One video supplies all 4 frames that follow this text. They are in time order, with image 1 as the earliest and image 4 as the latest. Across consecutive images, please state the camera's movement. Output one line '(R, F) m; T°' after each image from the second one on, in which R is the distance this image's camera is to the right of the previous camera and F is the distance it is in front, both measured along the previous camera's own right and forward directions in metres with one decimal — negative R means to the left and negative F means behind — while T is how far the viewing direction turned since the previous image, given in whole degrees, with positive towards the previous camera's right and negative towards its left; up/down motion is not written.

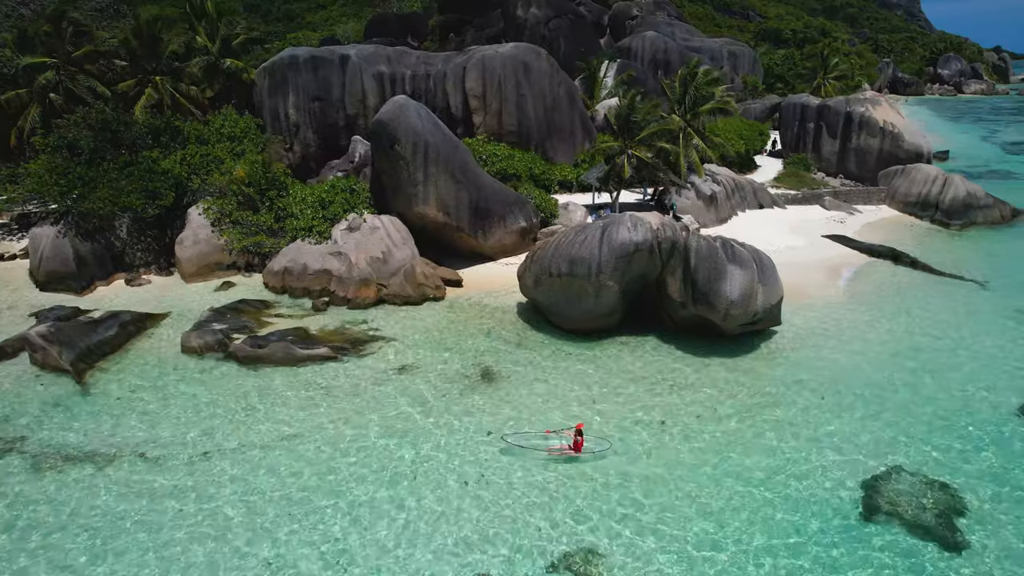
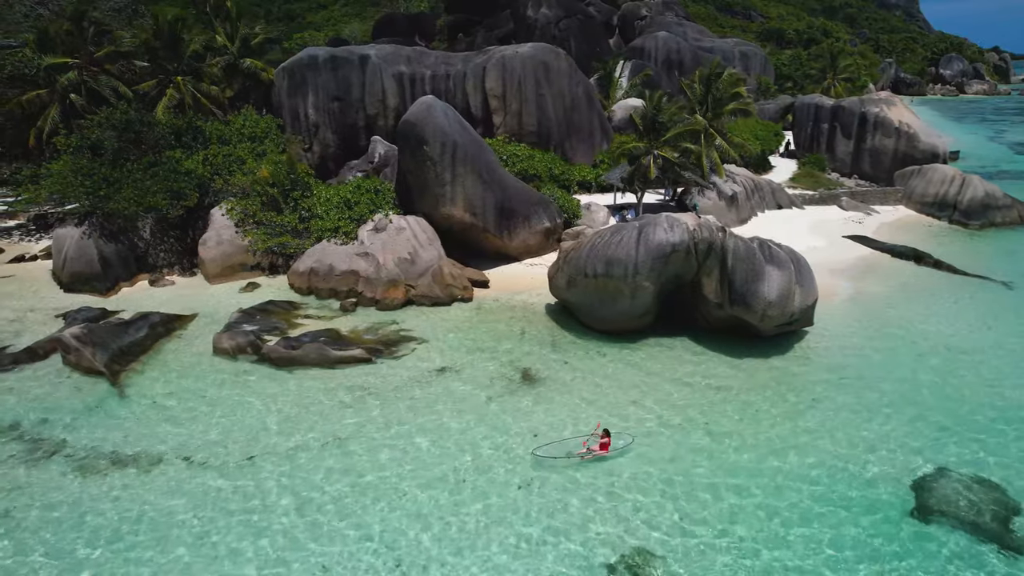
(-0.8, 0.0) m; 0°
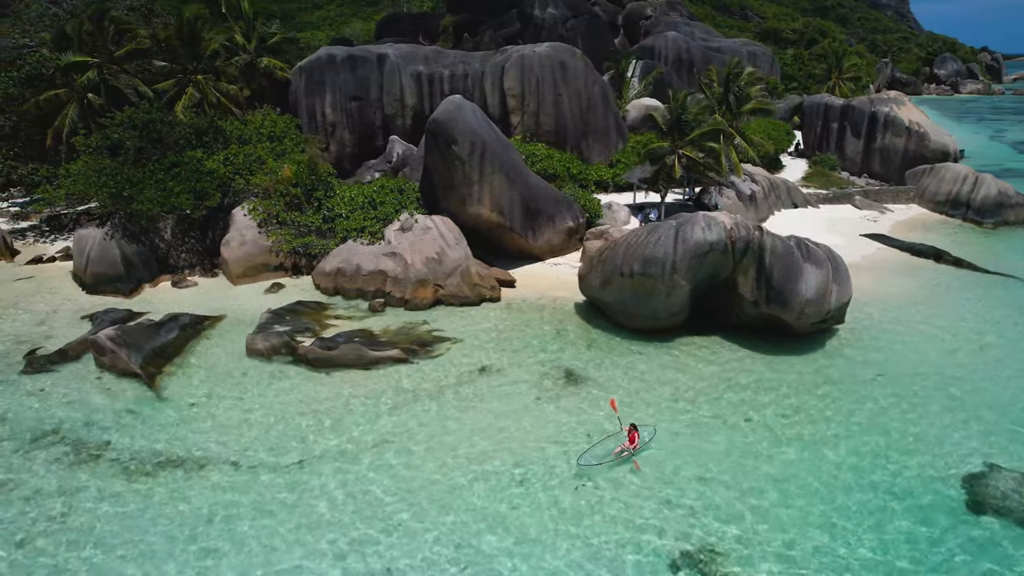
(-1.0, 0.0) m; +1°
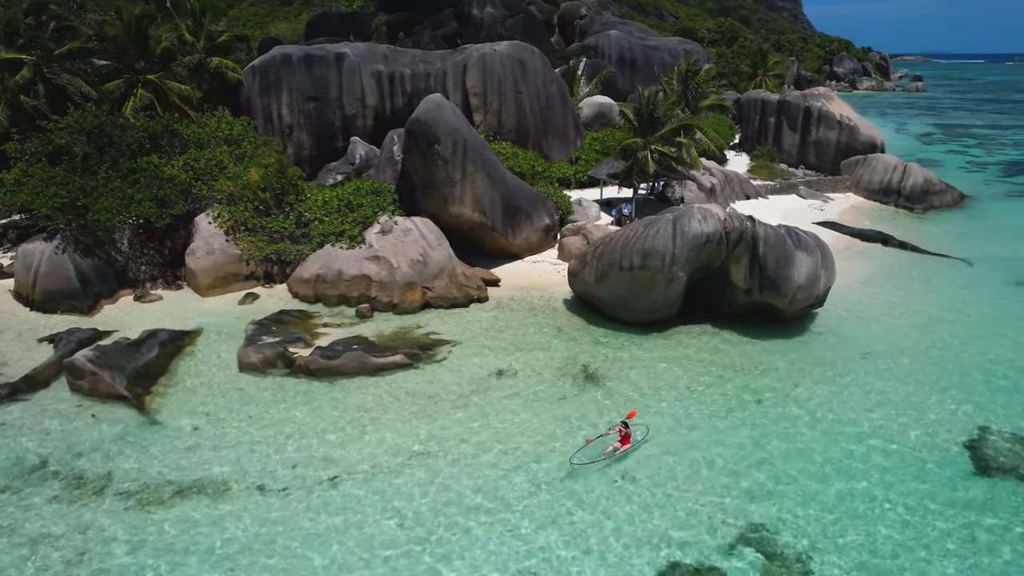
(-1.8, +0.2) m; +7°
